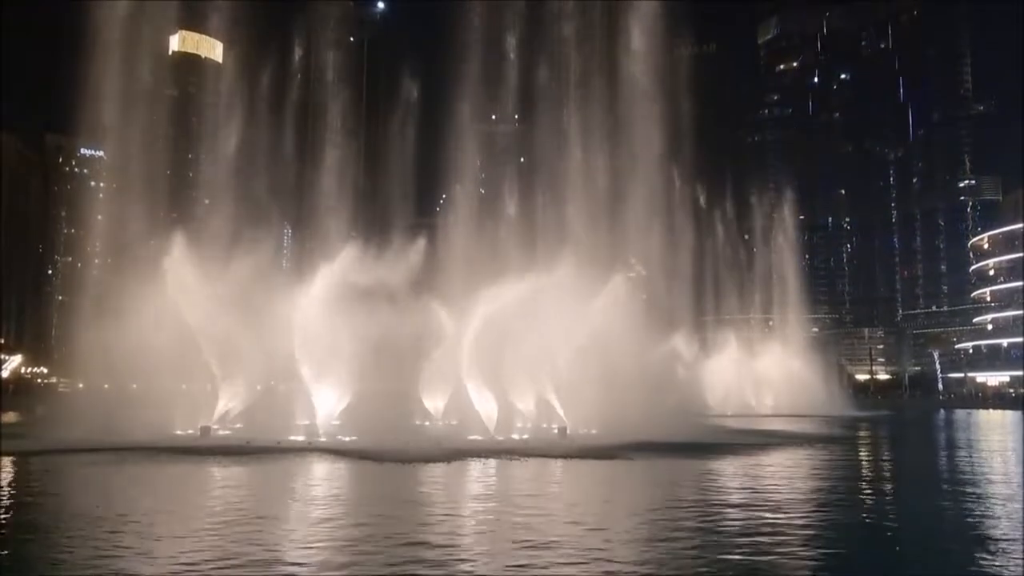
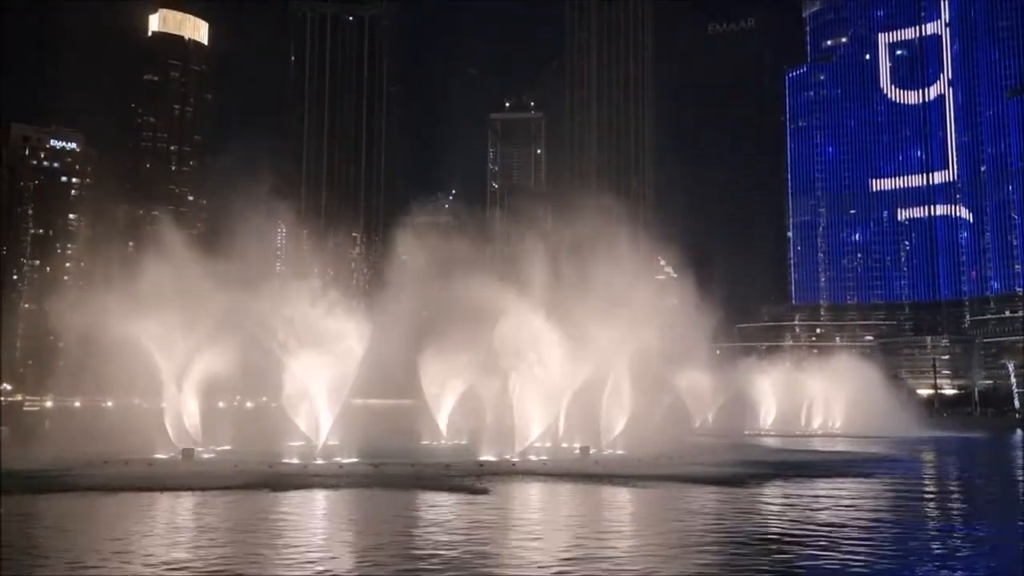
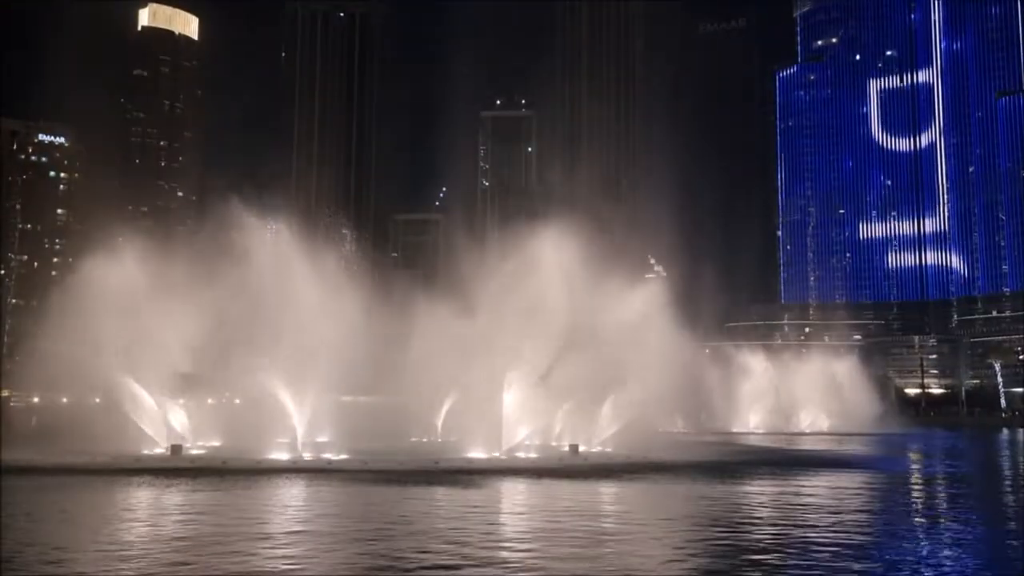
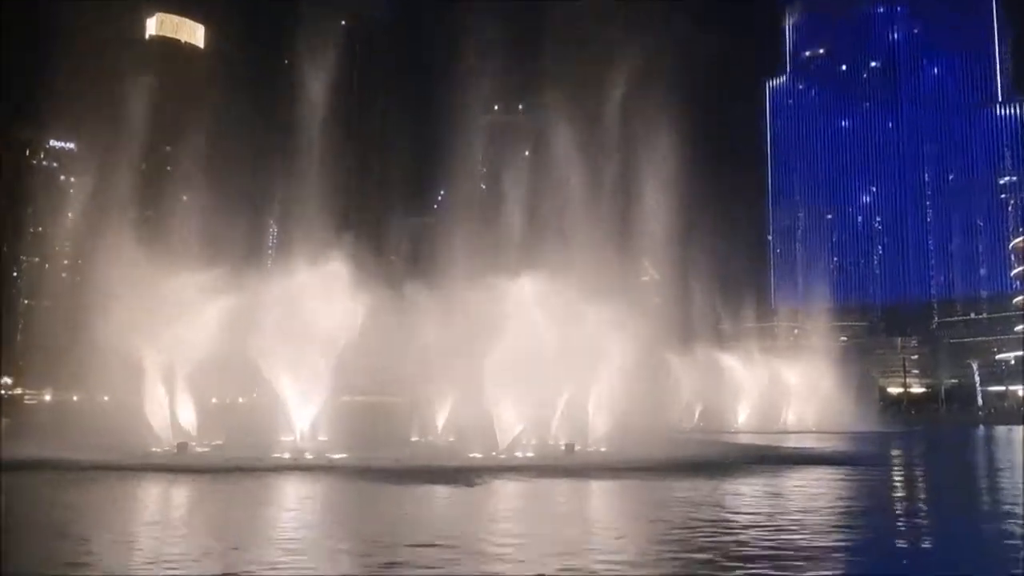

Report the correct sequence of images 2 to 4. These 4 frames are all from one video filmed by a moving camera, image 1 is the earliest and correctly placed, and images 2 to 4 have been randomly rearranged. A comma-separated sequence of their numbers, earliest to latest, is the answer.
4, 3, 2
